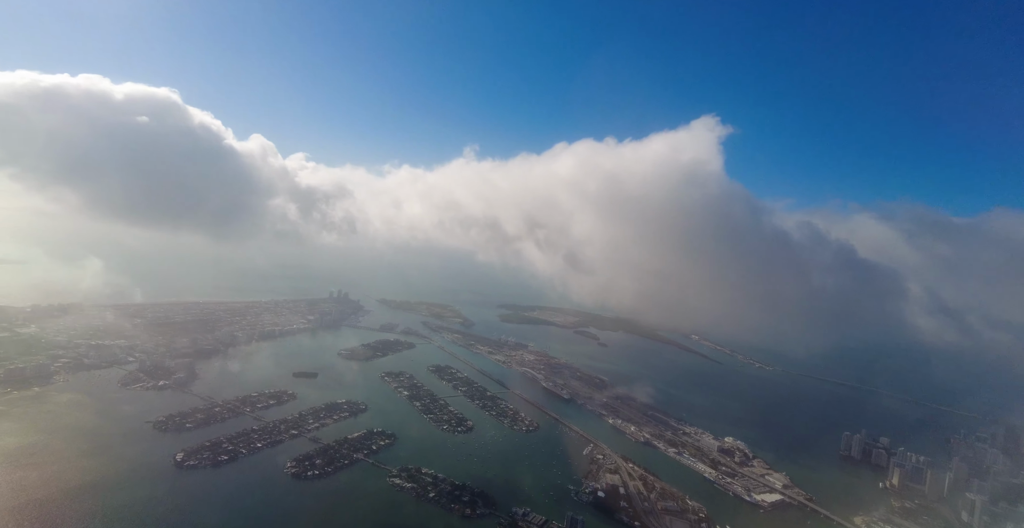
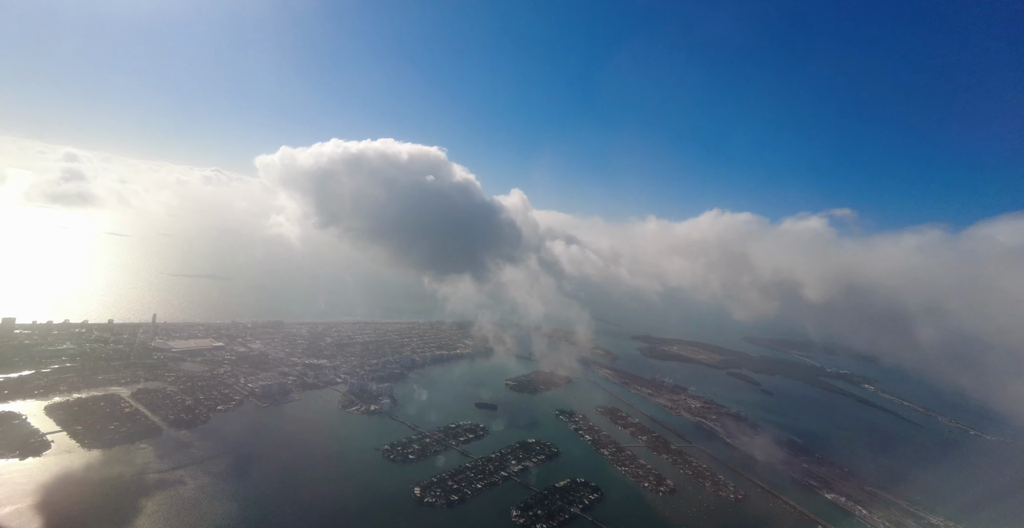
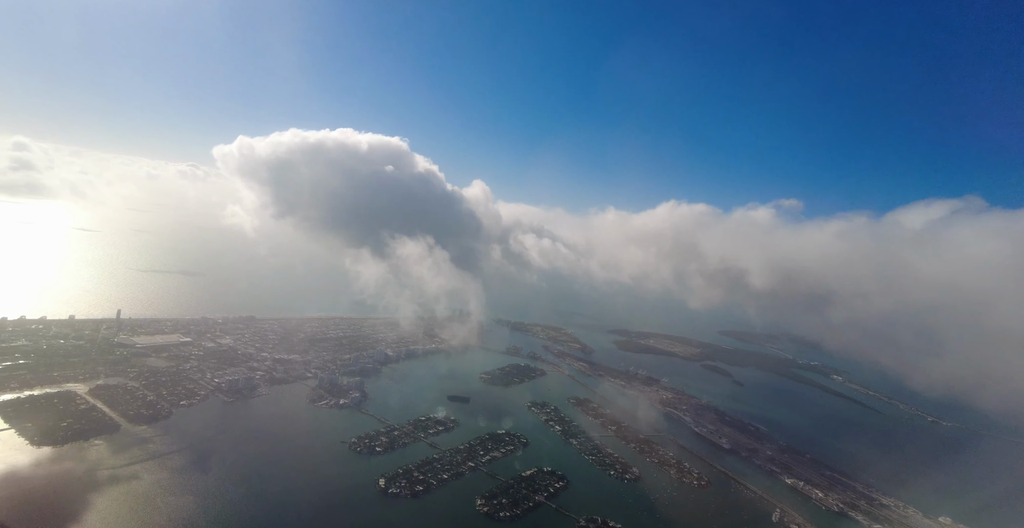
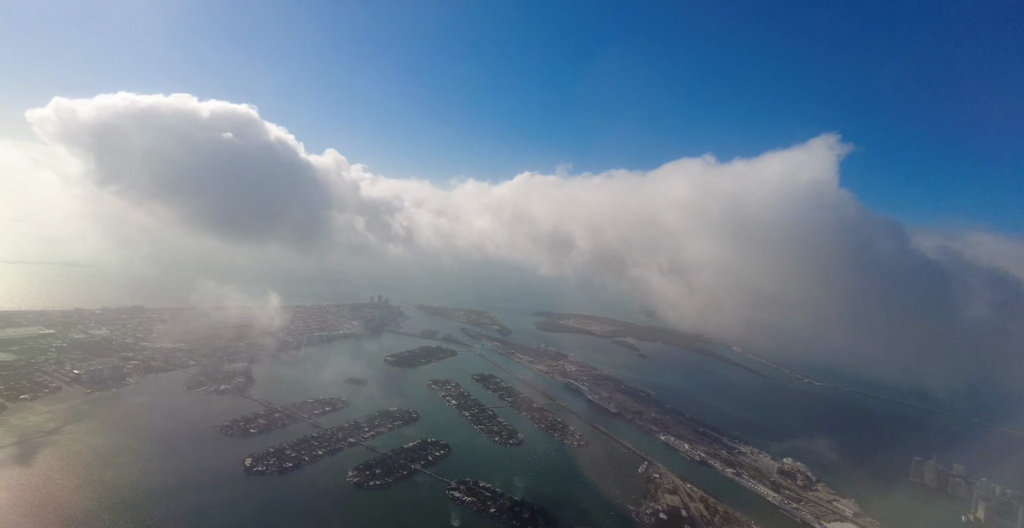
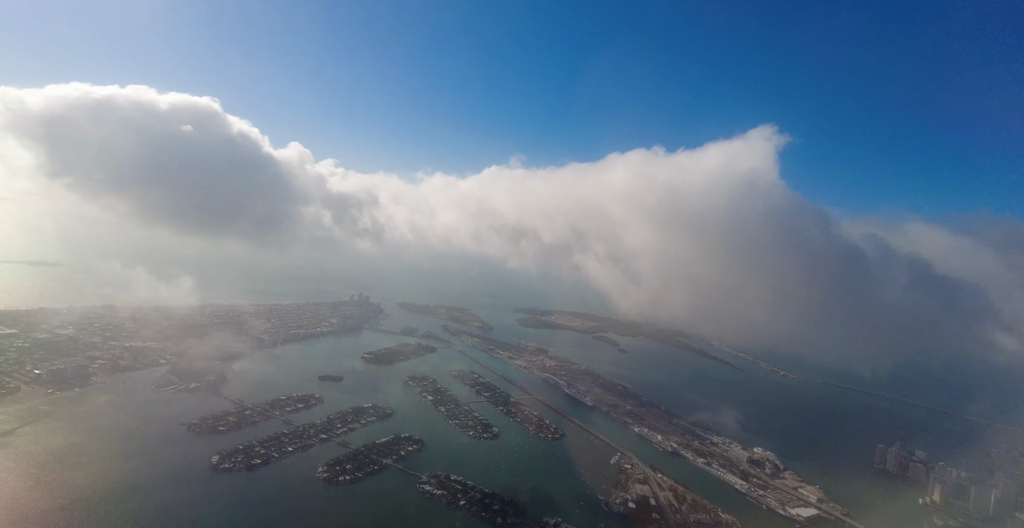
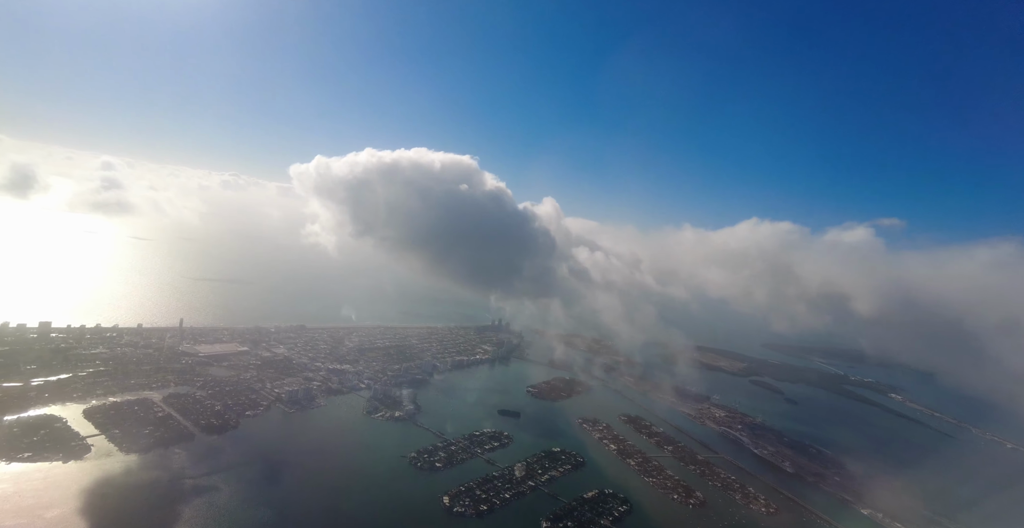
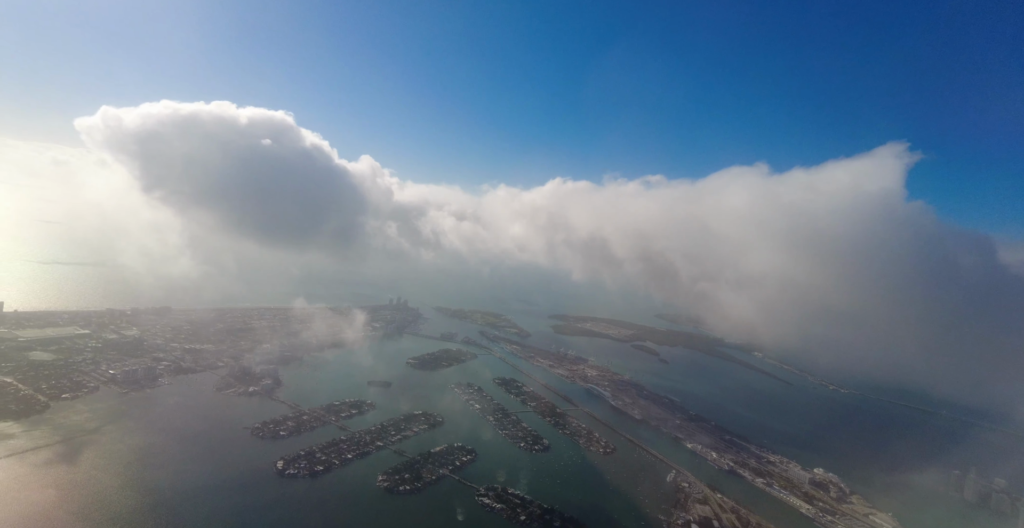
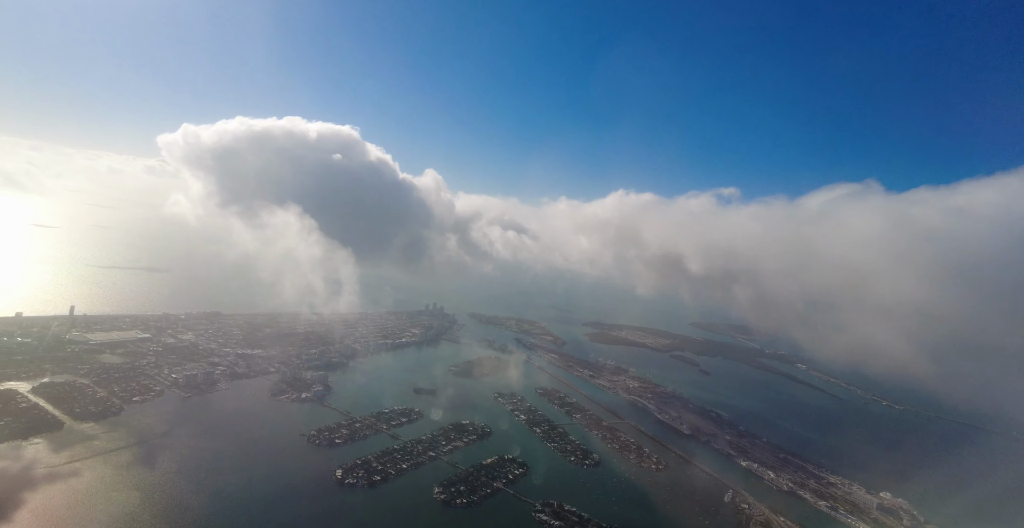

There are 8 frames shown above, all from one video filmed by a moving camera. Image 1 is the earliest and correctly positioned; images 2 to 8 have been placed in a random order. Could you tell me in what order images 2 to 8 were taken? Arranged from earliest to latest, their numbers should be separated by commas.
5, 4, 7, 8, 3, 2, 6
